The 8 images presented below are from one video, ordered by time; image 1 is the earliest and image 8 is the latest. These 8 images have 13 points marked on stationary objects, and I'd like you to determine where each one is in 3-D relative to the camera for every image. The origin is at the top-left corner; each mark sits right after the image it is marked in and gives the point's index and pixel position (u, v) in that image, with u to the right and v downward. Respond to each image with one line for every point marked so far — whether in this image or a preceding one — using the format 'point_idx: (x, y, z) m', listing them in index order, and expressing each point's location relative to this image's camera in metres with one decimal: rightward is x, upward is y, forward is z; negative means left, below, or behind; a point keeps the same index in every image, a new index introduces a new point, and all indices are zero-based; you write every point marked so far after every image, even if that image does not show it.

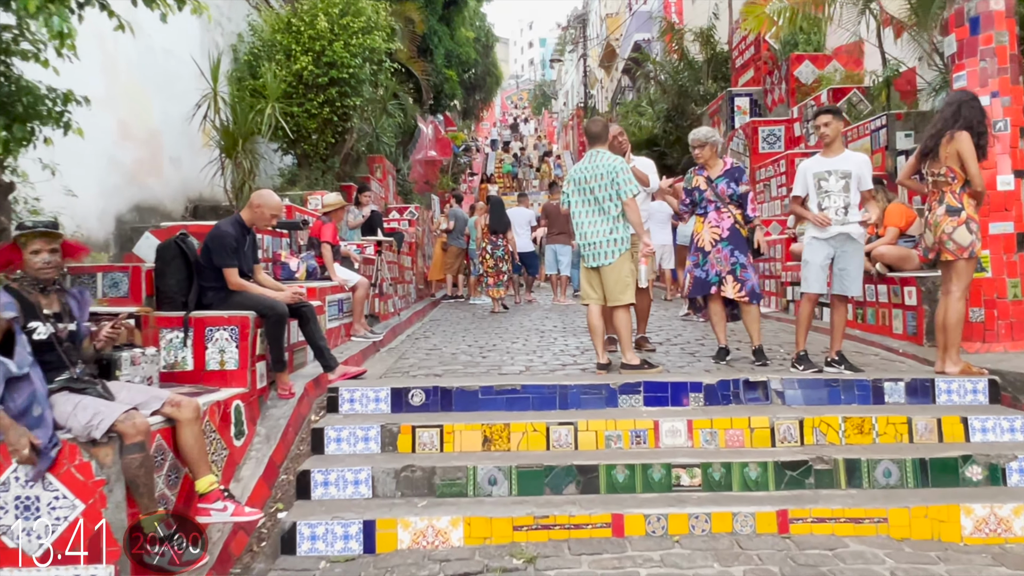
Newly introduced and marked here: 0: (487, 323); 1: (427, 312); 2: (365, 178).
0: (-0.3, -0.5, +9.6) m
1: (-1.4, -0.4, +11.9) m
2: (-2.7, +2.0, +13.0) m
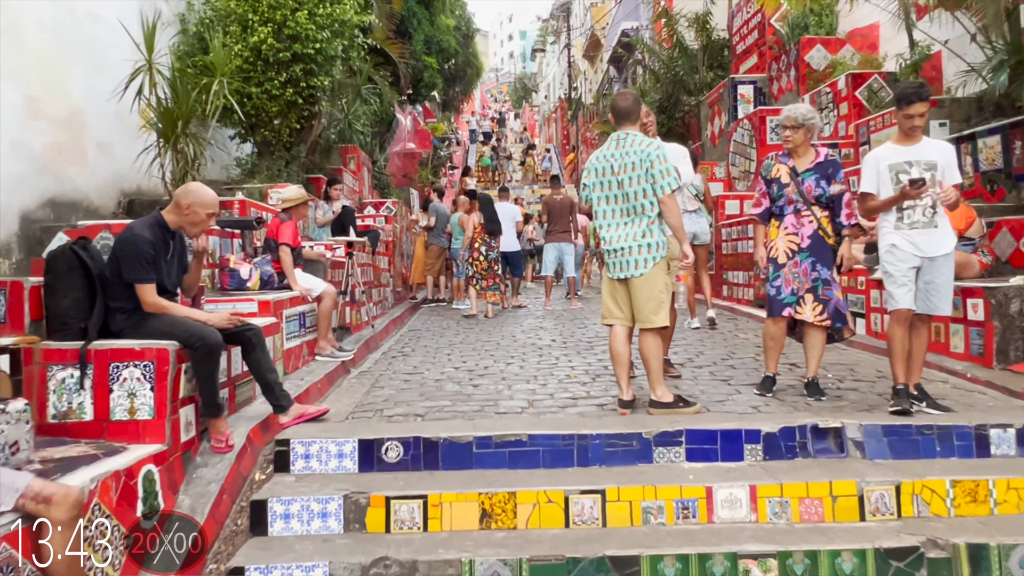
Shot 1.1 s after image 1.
0: (-0.4, -0.6, +8.4) m
1: (-1.6, -0.5, +10.8) m
2: (-2.9, +1.9, +11.7) m
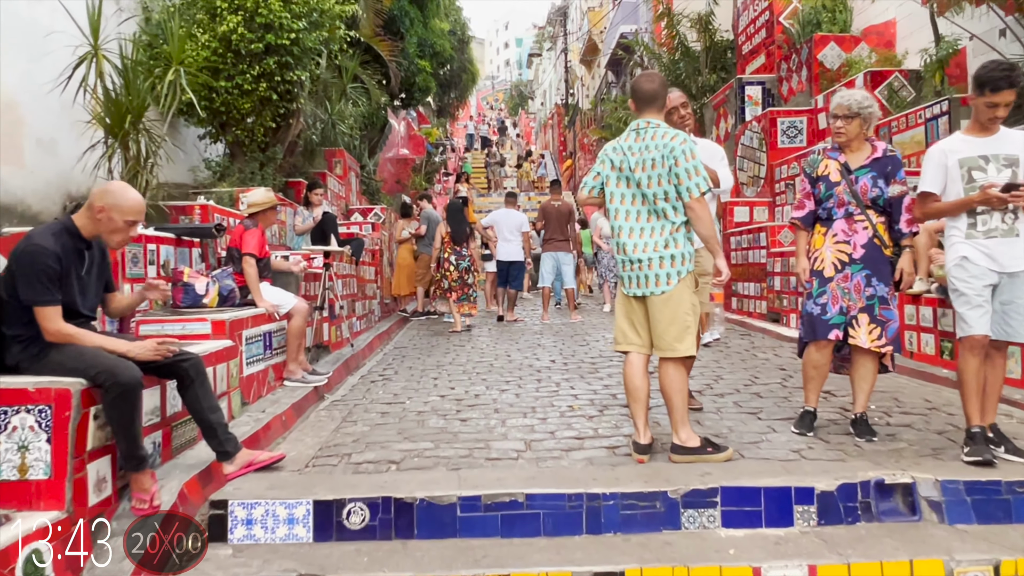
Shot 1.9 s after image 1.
0: (-0.5, -0.7, +7.7) m
1: (-1.7, -0.7, +10.0) m
2: (-3.0, +1.7, +11.0) m
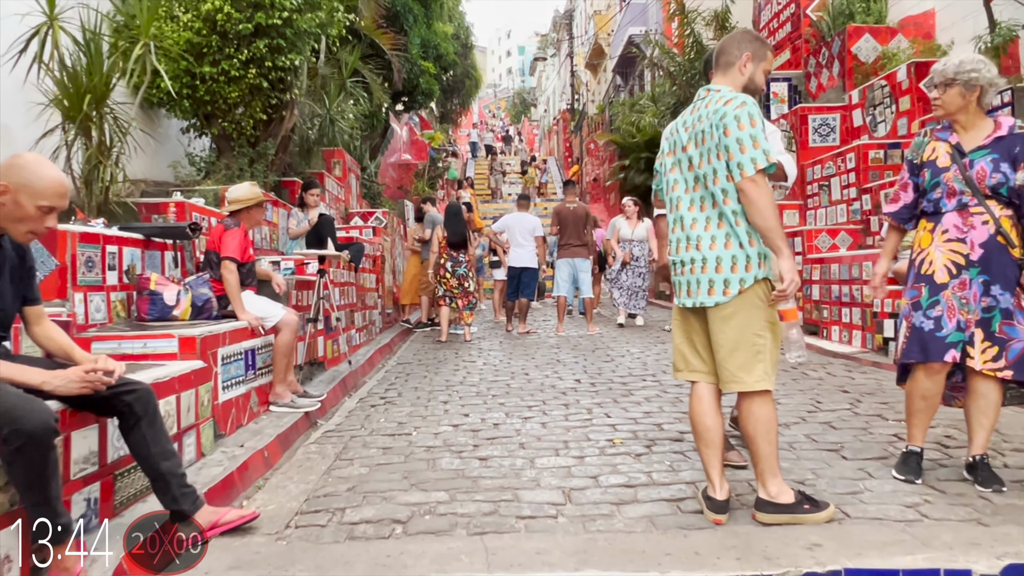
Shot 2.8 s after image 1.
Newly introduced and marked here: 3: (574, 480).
0: (-0.3, -0.8, +6.8) m
1: (-1.5, -0.8, +9.2) m
2: (-2.8, +1.6, +10.2) m
3: (+0.3, -0.9, +3.4) m
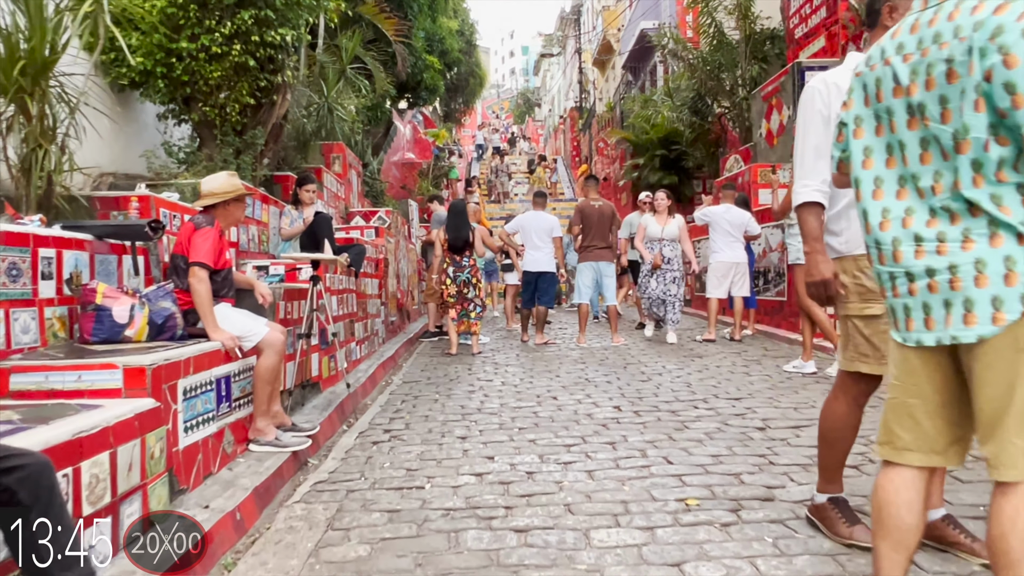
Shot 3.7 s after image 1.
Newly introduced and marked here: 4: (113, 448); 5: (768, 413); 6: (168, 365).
0: (-0.1, -0.9, +5.9) m
1: (-1.3, -0.9, +8.2) m
2: (-2.6, +1.5, +9.3) m
3: (+0.5, -1.0, +2.5) m
4: (-1.5, -0.6, +2.7) m
5: (+1.8, -0.9, +4.9) m
6: (-1.6, -0.4, +3.3) m
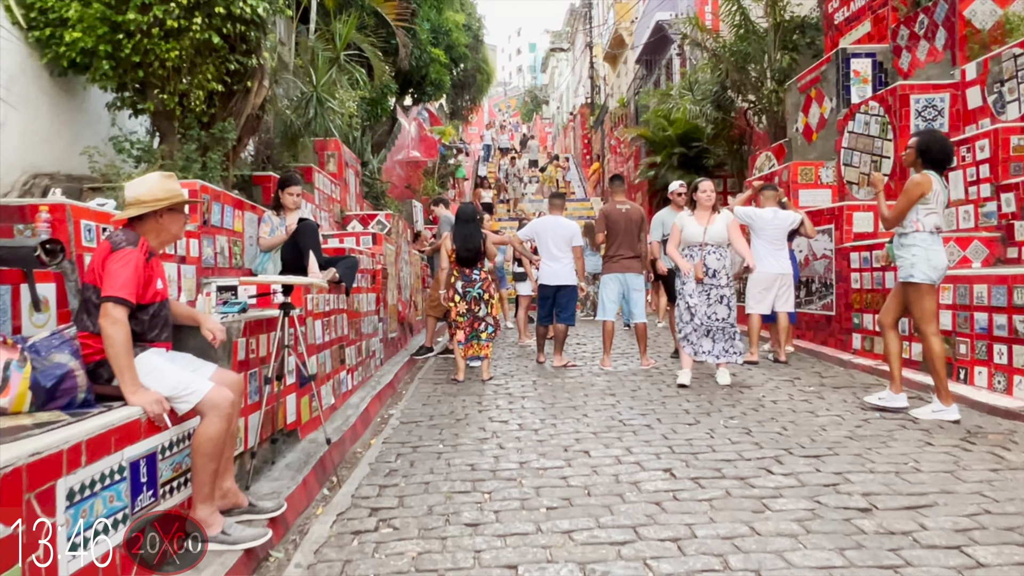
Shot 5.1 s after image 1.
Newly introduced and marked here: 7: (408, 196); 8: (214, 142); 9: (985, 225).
0: (0.0, -1.0, +4.8) m
1: (-1.2, -1.0, +7.2) m
2: (-2.4, +1.4, +8.2) m
3: (+0.6, -1.2, +1.4) m
4: (-1.4, -0.8, +1.6) m
5: (+1.9, -1.0, +3.8) m
6: (-1.5, -0.5, +2.2) m
7: (-2.7, +2.4, +18.2) m
8: (-2.4, +1.2, +5.8) m
9: (+4.8, +0.6, +7.3) m
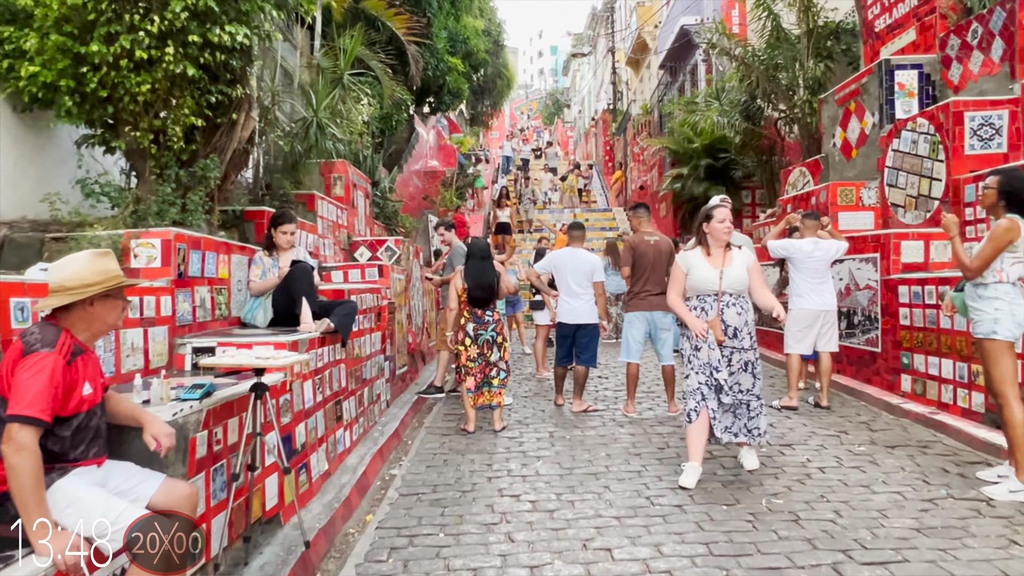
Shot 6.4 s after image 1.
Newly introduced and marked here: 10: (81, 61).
0: (+0.1, -1.4, +4.2) m
1: (-1.0, -1.4, +6.6) m
2: (-2.2, +1.0, +7.7) m
3: (+0.6, -1.5, +0.8) m
4: (-1.4, -1.2, +1.0) m
5: (+1.9, -1.4, +3.1) m
6: (-1.5, -0.9, +1.6) m
7: (-2.2, +2.0, +17.7) m
8: (-2.3, +0.8, +5.2) m
9: (+5.0, +0.3, +6.5) m
10: (-2.9, +1.5, +4.8) m
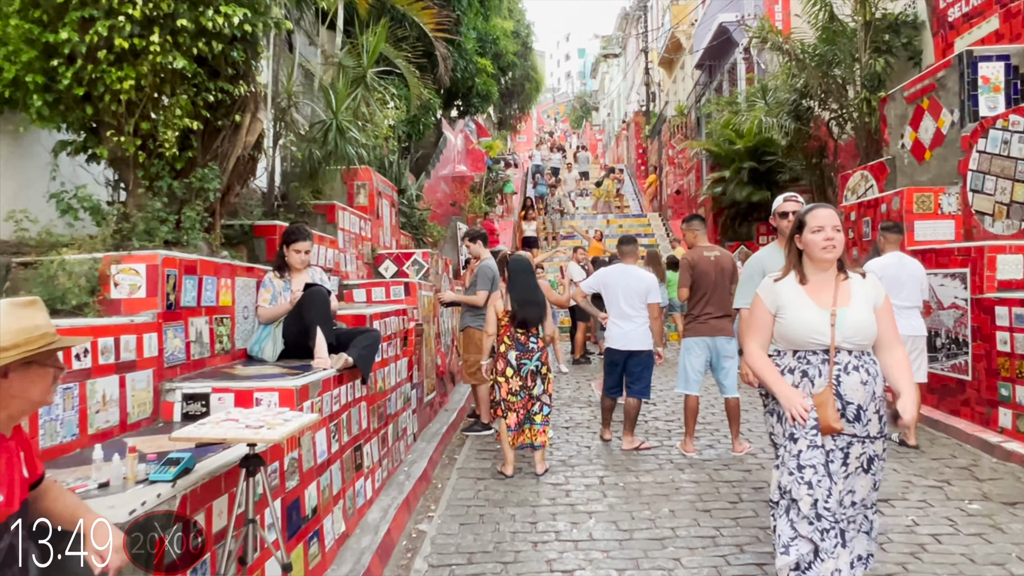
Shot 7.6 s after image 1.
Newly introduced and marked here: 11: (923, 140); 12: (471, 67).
0: (+0.3, -1.6, +3.4) m
1: (-0.7, -1.6, +5.8) m
2: (-1.8, +0.8, +6.9) m
3: (+0.7, -1.7, -0.1) m
4: (-1.3, -1.3, +0.2) m
5: (+2.2, -1.6, +2.2) m
6: (-1.3, -1.1, +0.9) m
7: (-1.4, +1.7, +17.0) m
8: (-2.0, +0.6, +4.5) m
9: (+5.3, +0.1, +5.5) m
10: (-2.6, +1.3, +4.0) m
11: (+5.5, +2.0, +9.6) m
12: (-0.8, +4.6, +14.9) m
